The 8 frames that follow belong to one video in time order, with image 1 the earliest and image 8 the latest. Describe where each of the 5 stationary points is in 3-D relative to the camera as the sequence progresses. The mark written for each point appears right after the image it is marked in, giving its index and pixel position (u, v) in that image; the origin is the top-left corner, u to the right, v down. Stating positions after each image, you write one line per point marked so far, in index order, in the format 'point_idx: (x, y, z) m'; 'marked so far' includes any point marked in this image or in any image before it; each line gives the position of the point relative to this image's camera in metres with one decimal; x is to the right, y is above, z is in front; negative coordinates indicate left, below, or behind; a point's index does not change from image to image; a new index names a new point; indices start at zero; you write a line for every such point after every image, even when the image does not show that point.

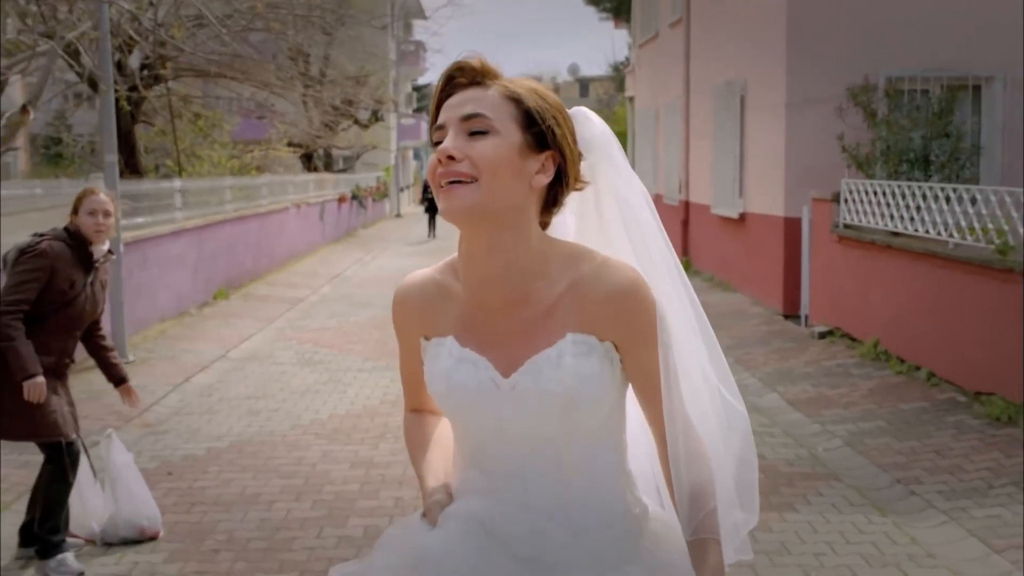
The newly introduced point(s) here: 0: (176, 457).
0: (-1.9, -1.0, +6.8) m
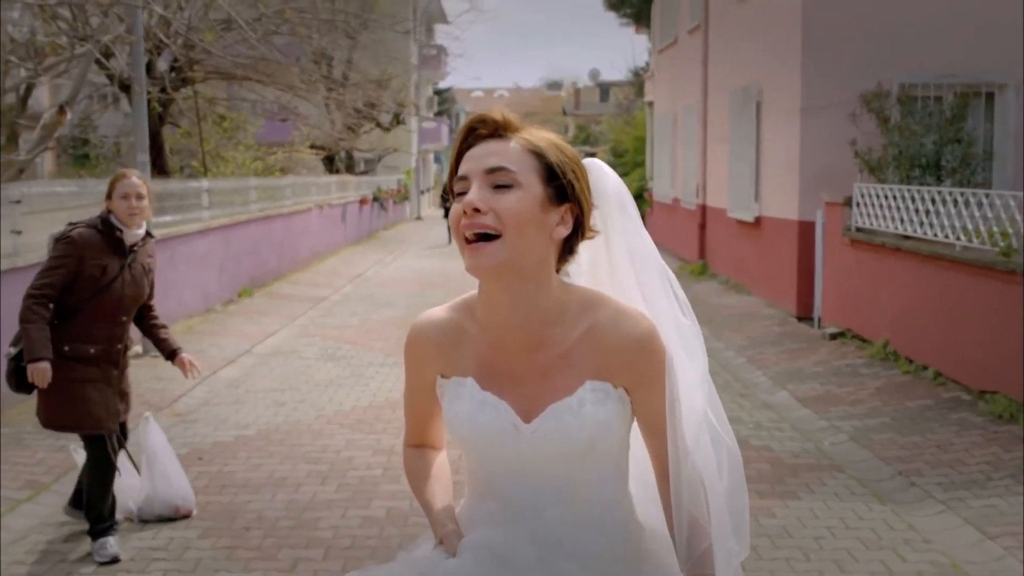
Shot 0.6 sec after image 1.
0: (-1.8, -0.9, +7.1) m
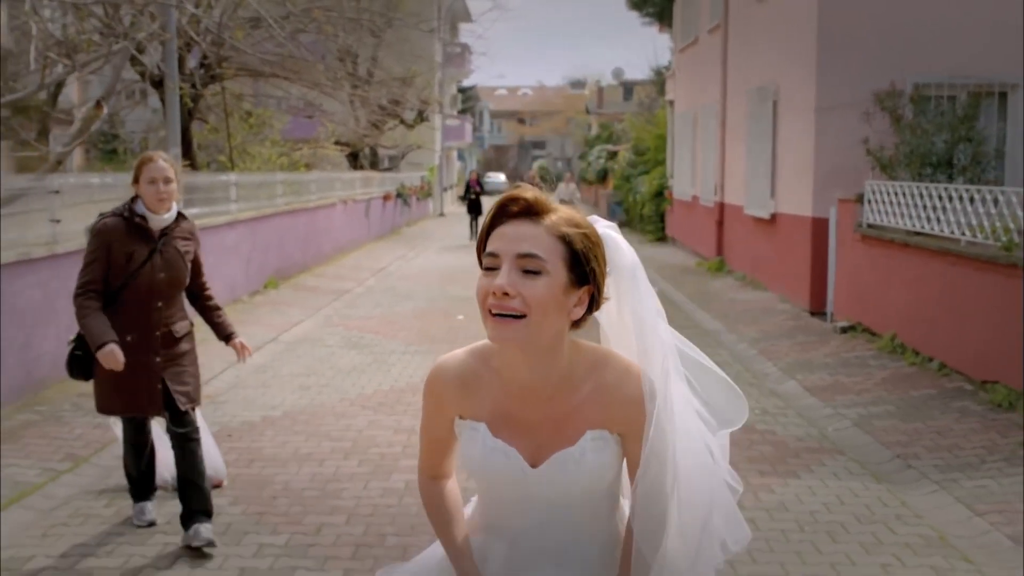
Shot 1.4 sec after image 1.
0: (-1.7, -0.8, +7.4) m
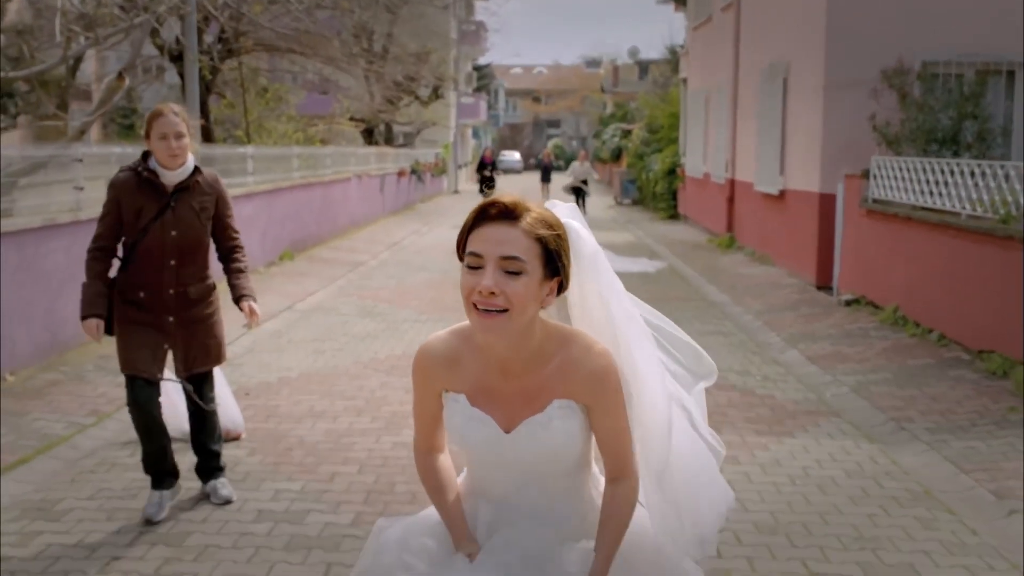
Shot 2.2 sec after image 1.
0: (-1.7, -0.6, +7.7) m
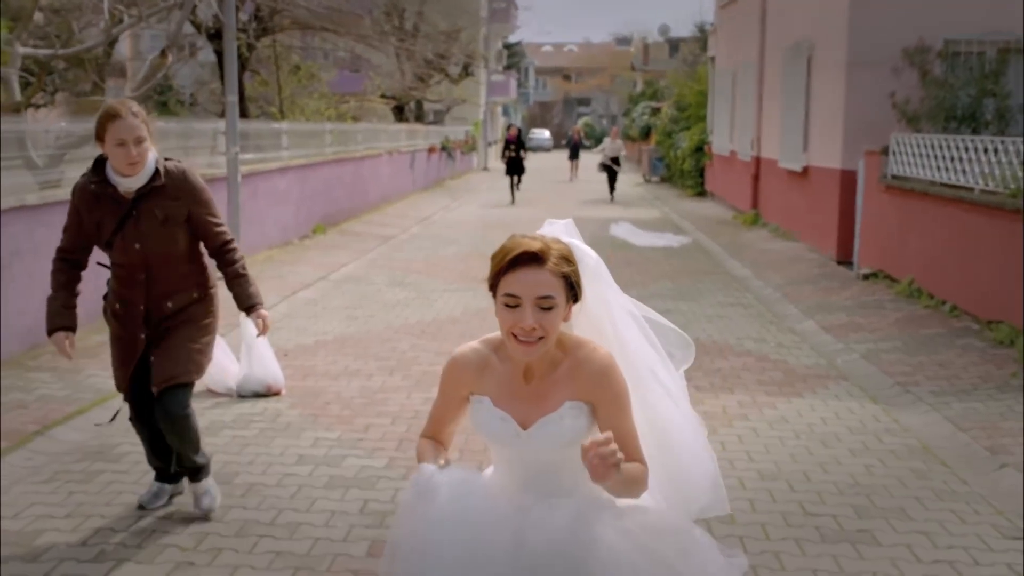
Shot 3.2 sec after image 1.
0: (-1.5, -0.4, +8.1) m
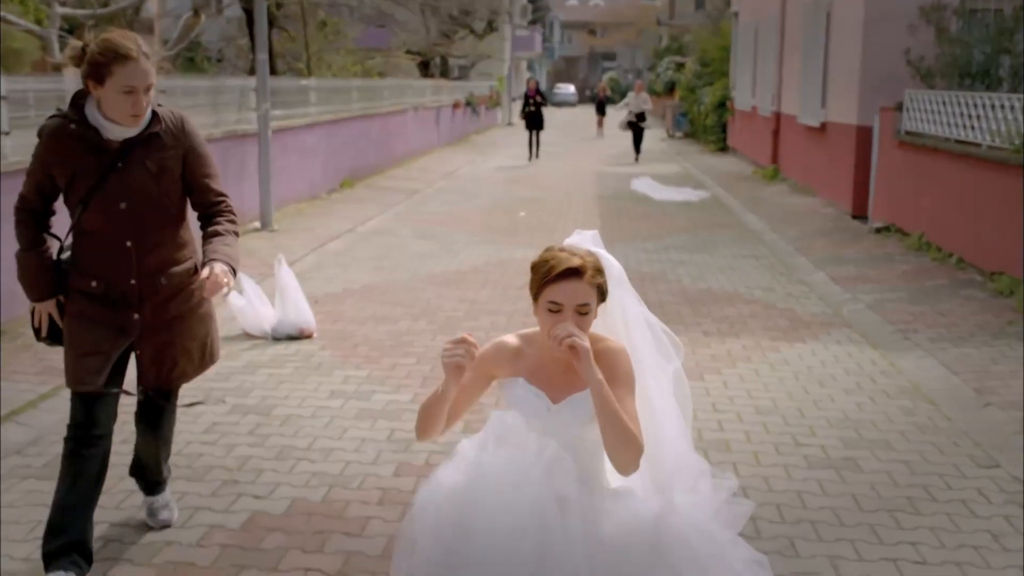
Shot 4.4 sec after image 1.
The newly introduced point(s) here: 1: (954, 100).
0: (-1.4, 0.0, +8.5) m
1: (+4.1, +1.7, +10.9) m
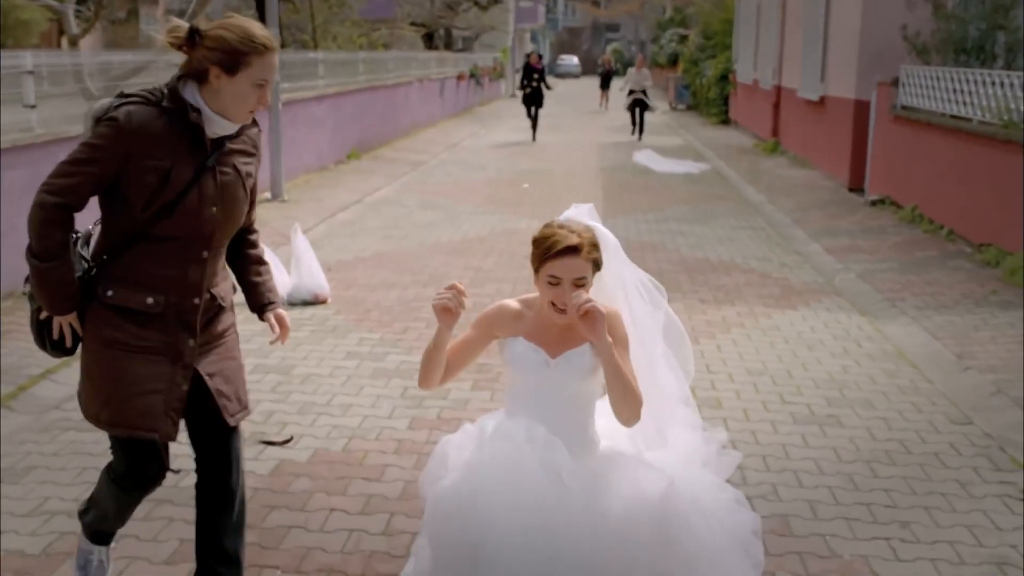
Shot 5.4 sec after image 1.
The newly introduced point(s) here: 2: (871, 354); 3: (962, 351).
0: (-1.3, +0.2, +8.9) m
1: (+4.1, +2.0, +11.2) m
2: (+1.9, -0.4, +6.3) m
3: (+2.5, -0.3, +6.4) m
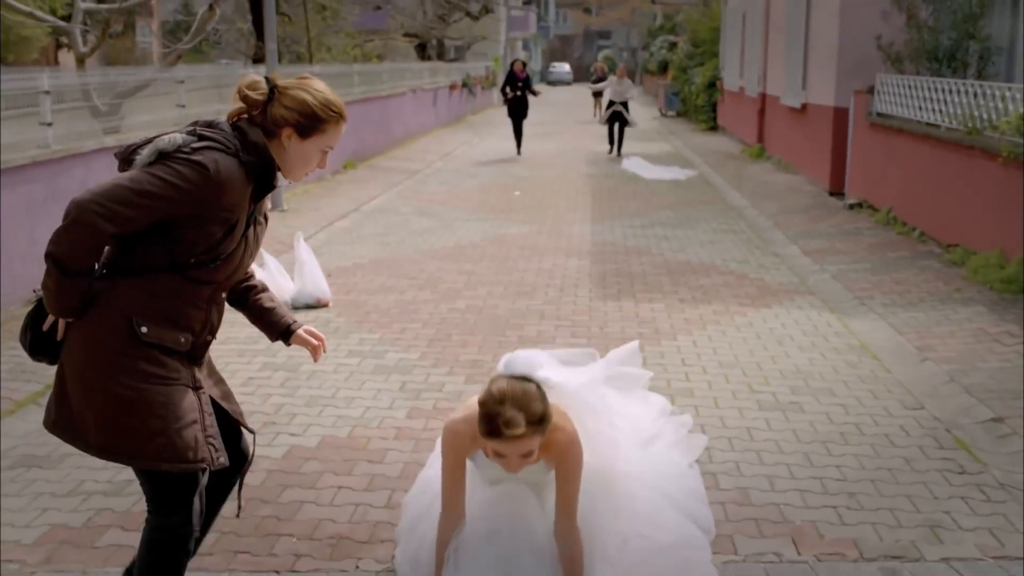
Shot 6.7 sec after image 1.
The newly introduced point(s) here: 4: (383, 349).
0: (-1.4, +0.2, +9.3) m
1: (+4.0, +2.0, +11.7) m
2: (+1.9, -0.3, +6.8) m
3: (+2.4, -0.3, +6.9) m
4: (-0.7, -0.3, +6.5) m
